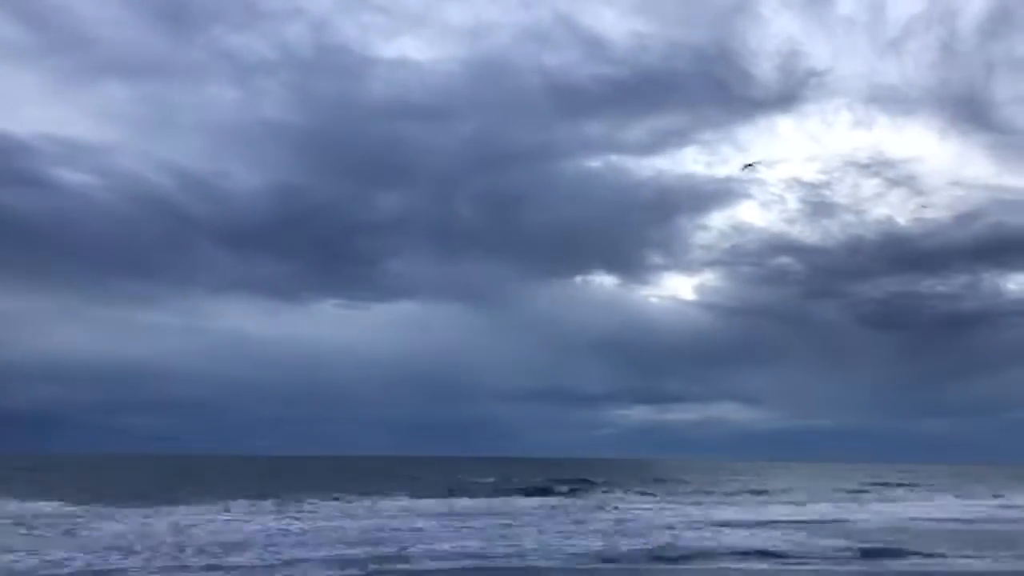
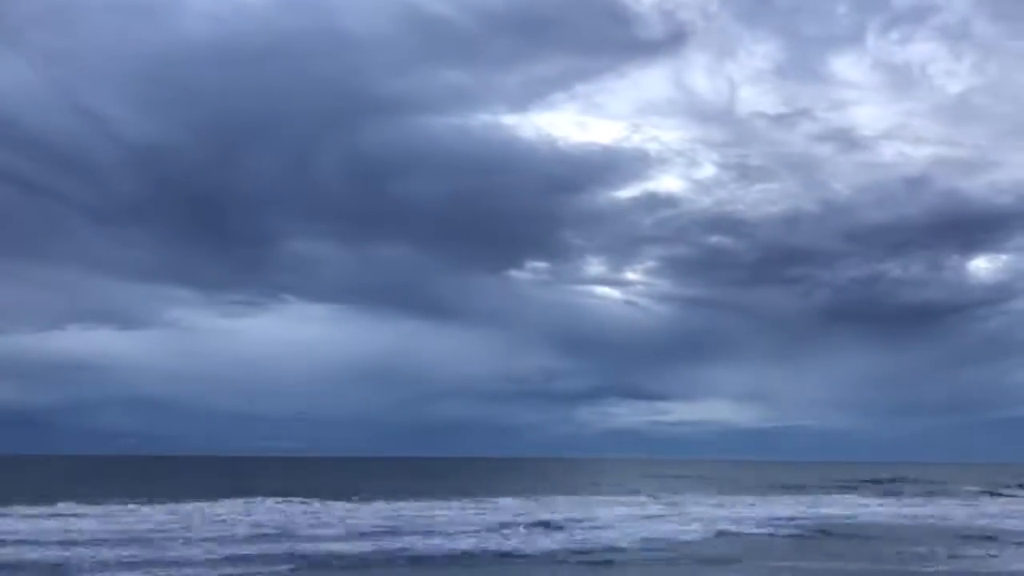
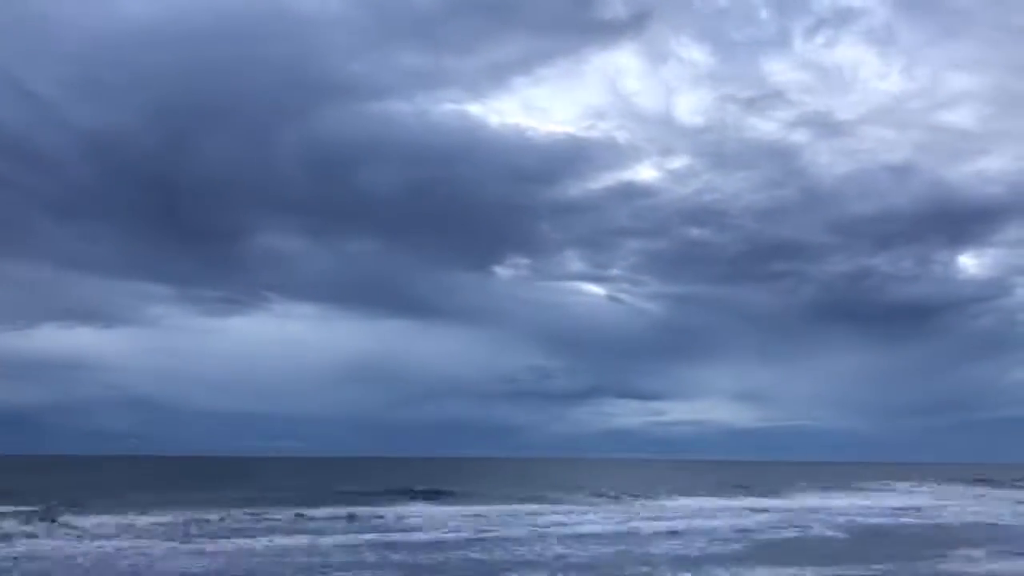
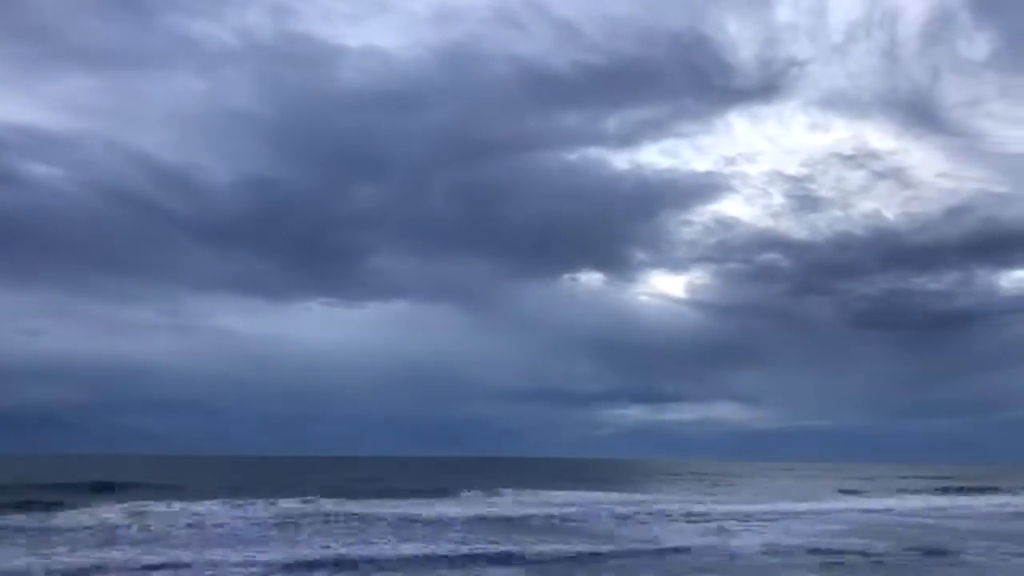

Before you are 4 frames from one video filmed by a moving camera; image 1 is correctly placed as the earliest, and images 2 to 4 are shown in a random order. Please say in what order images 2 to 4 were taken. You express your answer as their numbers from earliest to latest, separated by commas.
4, 2, 3
